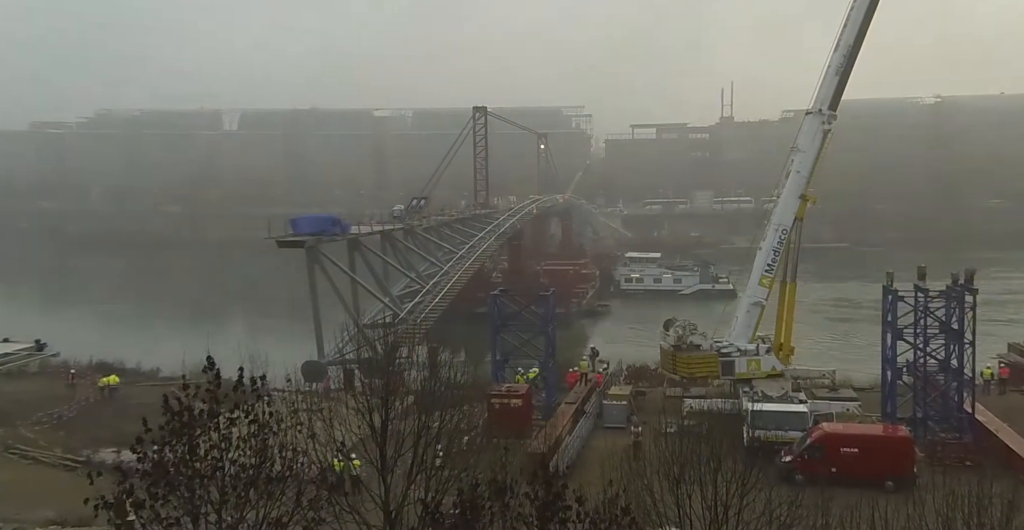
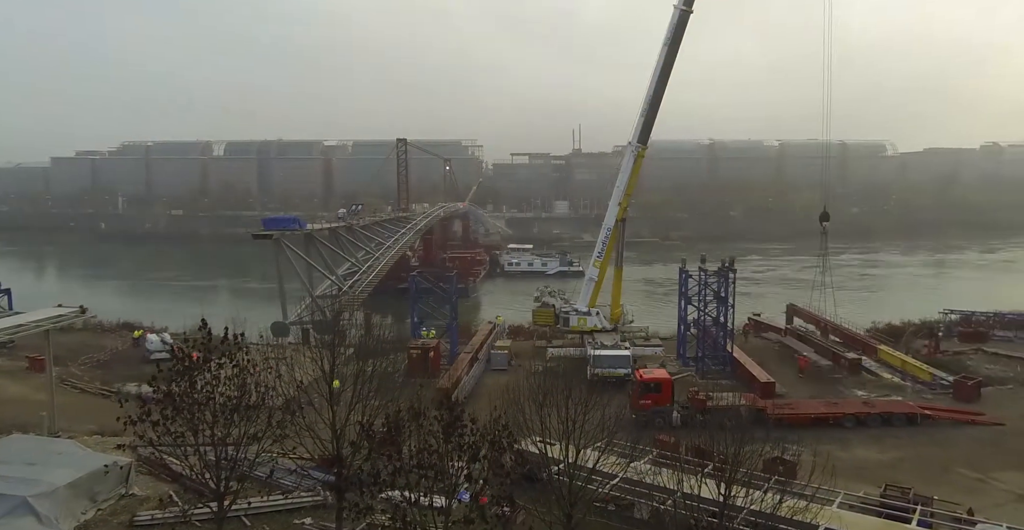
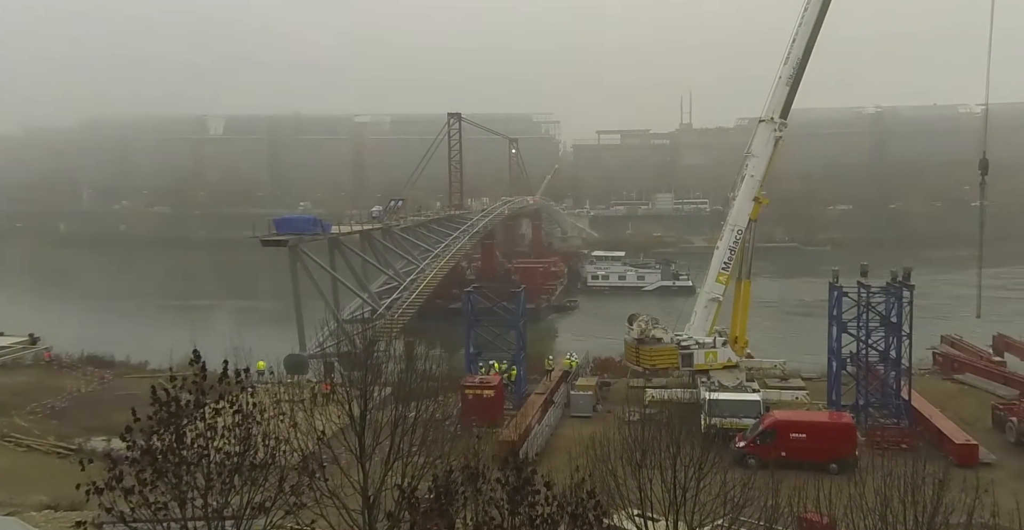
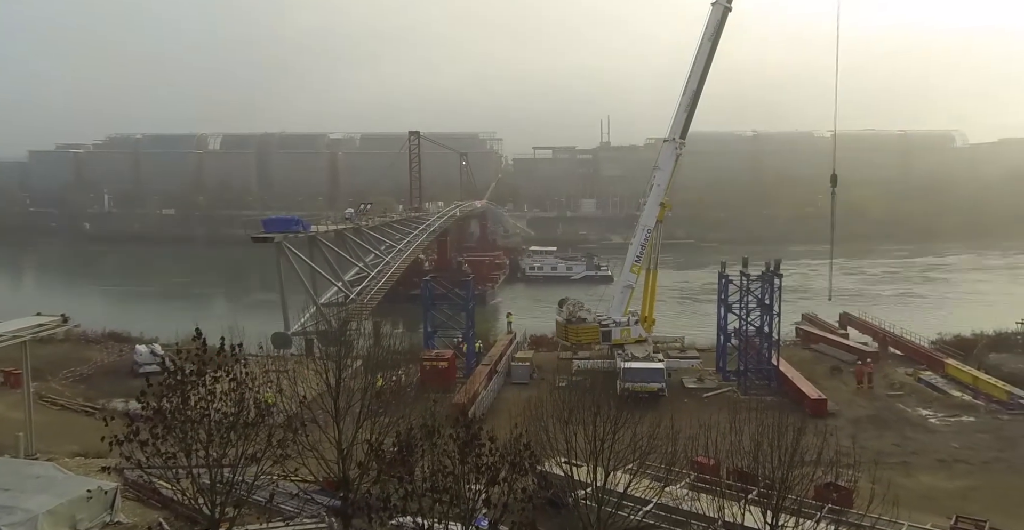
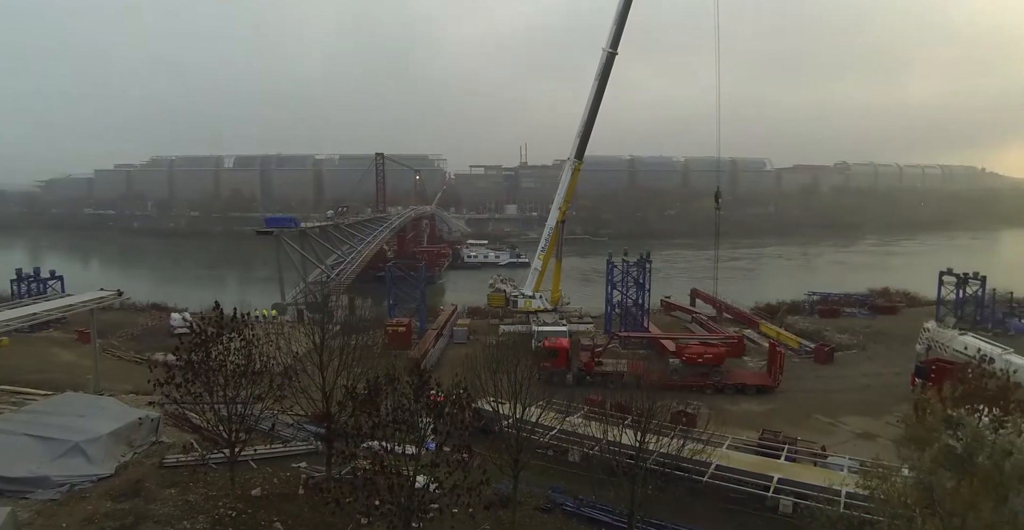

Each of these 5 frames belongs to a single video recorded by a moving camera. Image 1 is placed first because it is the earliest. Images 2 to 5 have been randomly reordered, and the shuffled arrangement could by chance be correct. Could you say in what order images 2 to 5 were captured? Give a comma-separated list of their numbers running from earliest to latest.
3, 4, 2, 5
